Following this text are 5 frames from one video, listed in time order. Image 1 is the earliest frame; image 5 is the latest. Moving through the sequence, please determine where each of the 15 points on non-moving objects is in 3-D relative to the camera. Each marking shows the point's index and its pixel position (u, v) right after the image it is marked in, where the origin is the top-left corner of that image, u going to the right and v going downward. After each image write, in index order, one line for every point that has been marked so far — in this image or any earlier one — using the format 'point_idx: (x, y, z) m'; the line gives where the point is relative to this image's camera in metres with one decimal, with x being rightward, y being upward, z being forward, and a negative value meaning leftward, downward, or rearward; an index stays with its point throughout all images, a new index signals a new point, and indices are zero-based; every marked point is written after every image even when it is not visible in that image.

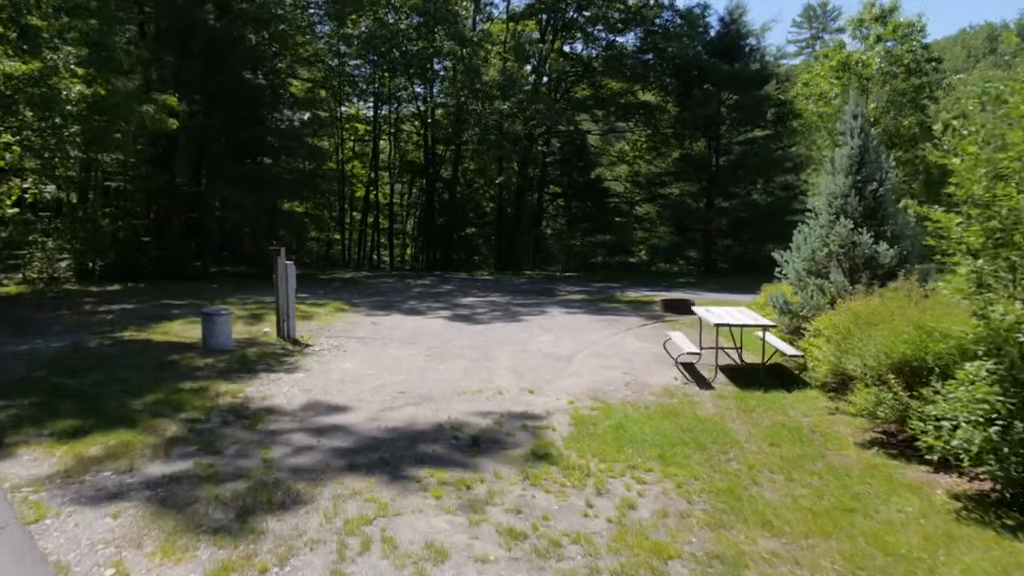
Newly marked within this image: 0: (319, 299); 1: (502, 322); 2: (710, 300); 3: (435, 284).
0: (-3.4, -0.2, +13.3) m
1: (-0.1, -0.5, +11.0) m
2: (+3.3, -0.2, +12.6) m
3: (-1.7, +0.1, +16.5) m
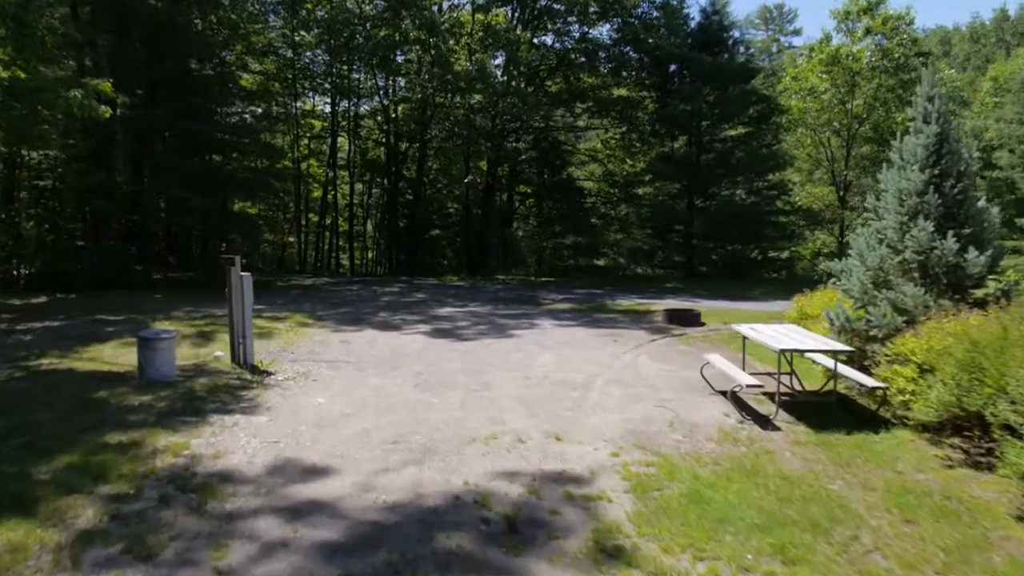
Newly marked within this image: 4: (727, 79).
0: (-3.6, -0.4, +11.8) m
1: (-0.3, -0.6, +9.7) m
2: (+3.1, -0.3, +11.5) m
3: (-2.1, -0.1, +15.1) m
4: (+5.4, +5.2, +19.0) m
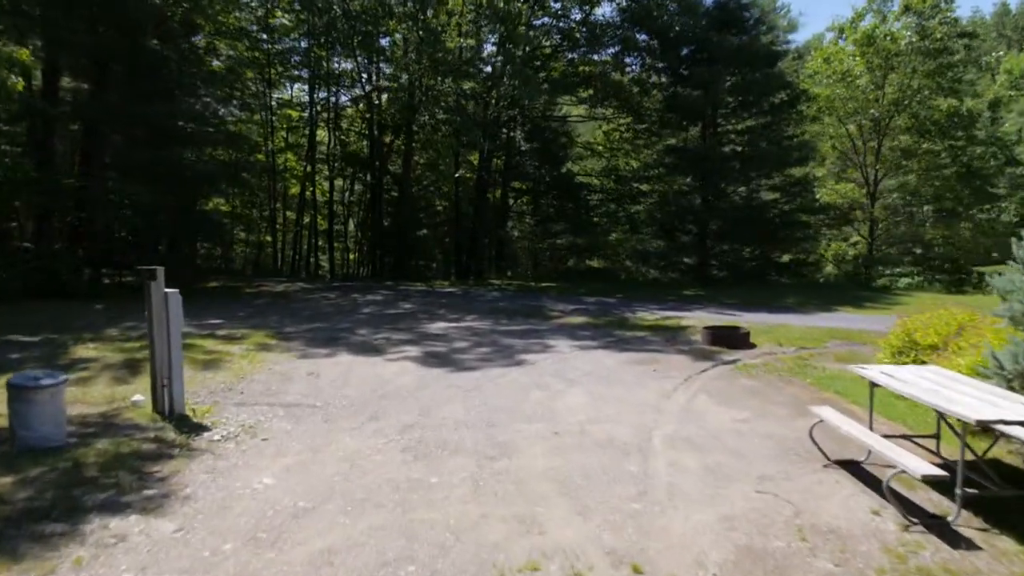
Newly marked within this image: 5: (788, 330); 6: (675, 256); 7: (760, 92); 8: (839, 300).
0: (-3.5, -0.5, +9.8) m
1: (-0.2, -0.8, +7.8) m
2: (+3.1, -0.5, +9.7) m
3: (-2.1, -0.2, +13.1) m
4: (+5.4, +5.1, +17.2) m
5: (+3.4, -0.5, +9.4) m
6: (+3.9, +0.8, +18.5) m
7: (+5.6, +4.4, +17.2) m
8: (+5.7, -0.2, +13.3) m
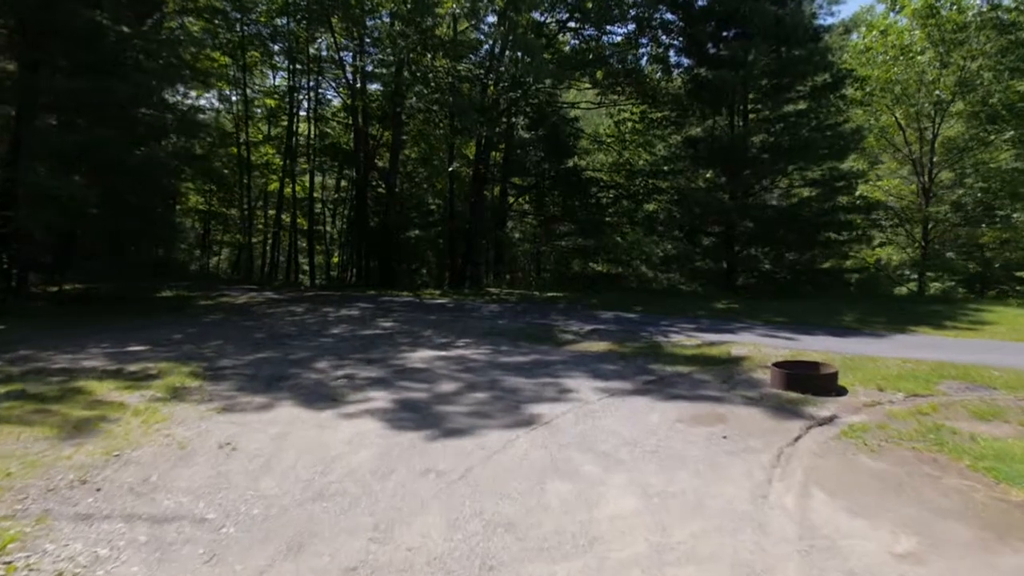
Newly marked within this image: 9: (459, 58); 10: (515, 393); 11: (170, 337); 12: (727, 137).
0: (-3.5, -0.7, +7.6) m
1: (-0.1, -1.0, +5.5) m
2: (+3.2, -0.7, +7.4) m
3: (-2.1, -0.4, +10.9) m
4: (+5.4, +4.9, +15.0) m
5: (+3.4, -0.7, +7.2) m
6: (+3.9, +0.6, +16.3) m
7: (+5.6, +4.2, +14.9) m
8: (+5.7, -0.4, +11.0) m
9: (-1.2, +5.1, +16.9) m
10: (0.0, -0.9, +6.5) m
11: (-4.1, -0.6, +9.1) m
12: (+4.4, +3.1, +15.6) m
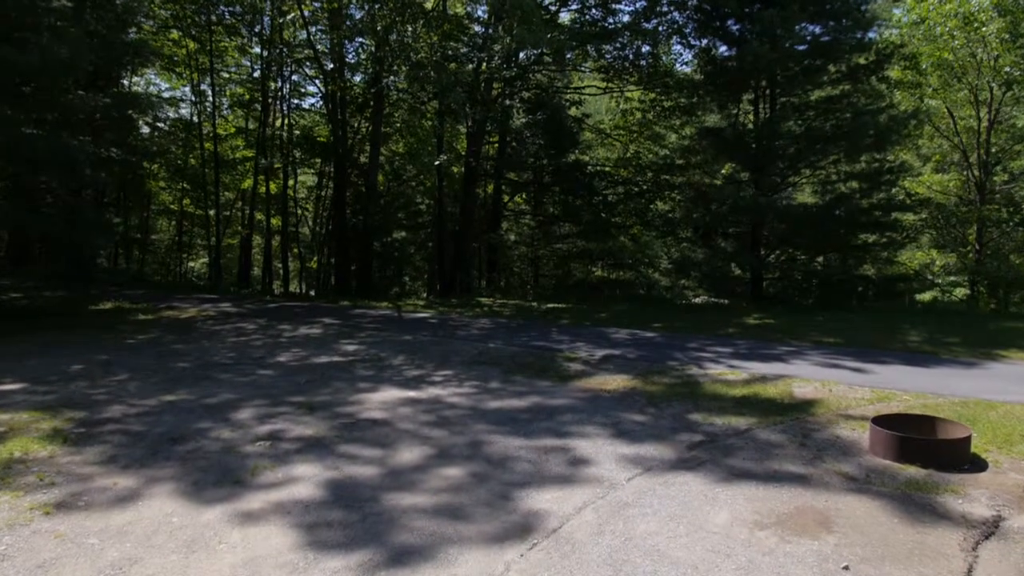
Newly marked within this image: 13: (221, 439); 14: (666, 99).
0: (-3.6, -0.9, +5.6) m
1: (-0.2, -1.1, +3.5) m
2: (+3.1, -0.8, +5.5) m
3: (-2.2, -0.6, +8.9) m
4: (+5.3, +4.7, +13.0) m
5: (+3.4, -0.9, +5.2) m
6: (+3.8, +0.4, +14.3) m
7: (+5.5, +4.0, +13.0) m
8: (+5.6, -0.6, +9.1) m
9: (-1.3, +4.9, +14.9) m
10: (0.0, -1.0, +4.5) m
11: (-4.1, -0.7, +7.1) m
12: (+4.3, +2.9, +13.6) m
13: (-1.9, -1.0, +5.0) m
14: (+3.2, +3.8, +15.4) m
